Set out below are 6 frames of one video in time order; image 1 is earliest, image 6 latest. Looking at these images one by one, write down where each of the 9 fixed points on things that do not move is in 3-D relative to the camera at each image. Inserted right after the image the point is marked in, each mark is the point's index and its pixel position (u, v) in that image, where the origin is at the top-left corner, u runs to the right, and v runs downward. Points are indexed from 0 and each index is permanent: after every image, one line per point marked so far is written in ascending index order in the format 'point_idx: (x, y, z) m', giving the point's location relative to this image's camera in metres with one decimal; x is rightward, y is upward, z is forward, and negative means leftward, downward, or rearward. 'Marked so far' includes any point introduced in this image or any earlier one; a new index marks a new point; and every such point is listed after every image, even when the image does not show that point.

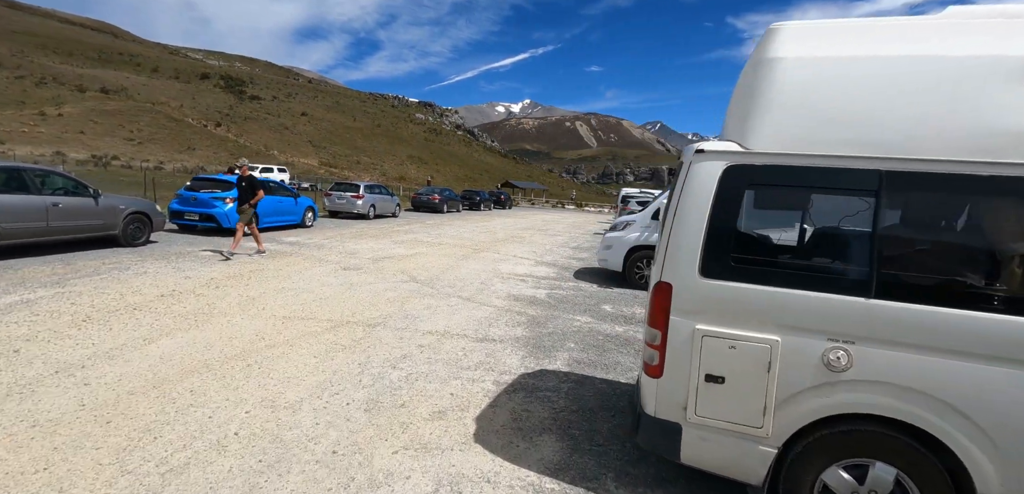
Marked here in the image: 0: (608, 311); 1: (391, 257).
0: (+1.4, -1.0, +6.8) m
1: (-2.7, -0.2, +10.4) m
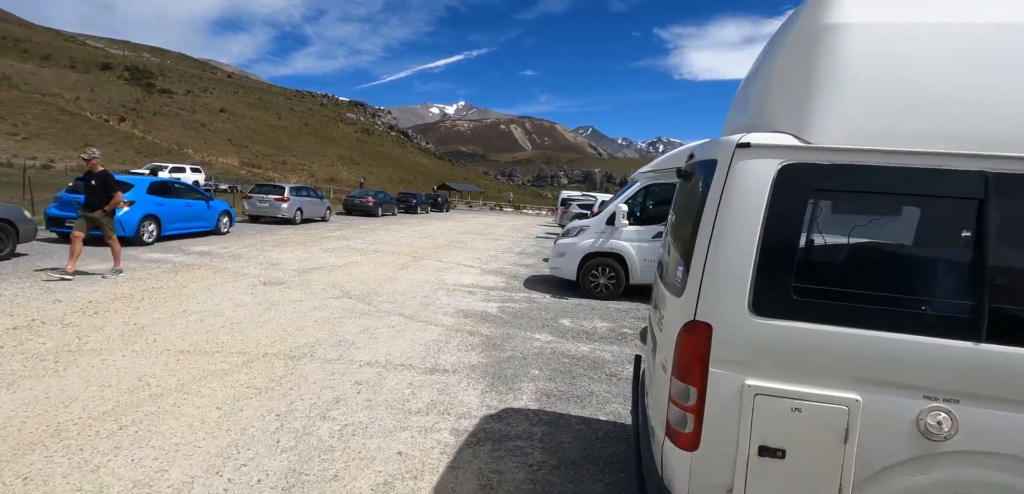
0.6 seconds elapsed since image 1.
0: (+0.7, -1.1, +6.2) m
1: (-3.9, -0.4, +9.2) m
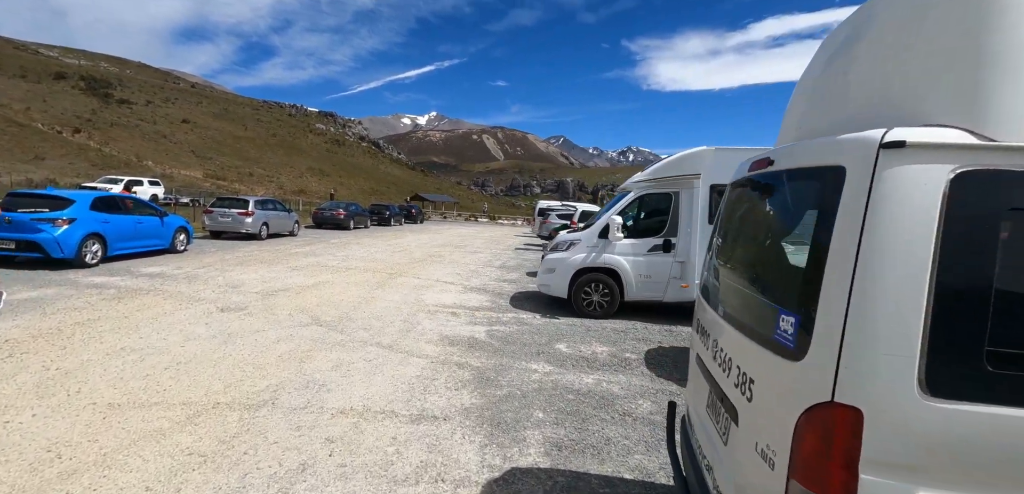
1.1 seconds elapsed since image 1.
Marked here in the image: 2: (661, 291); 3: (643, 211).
0: (+0.6, -1.3, +5.6) m
1: (-4.1, -0.8, +8.4) m
2: (+2.4, -0.7, +7.4) m
3: (+2.1, +0.6, +7.4) m
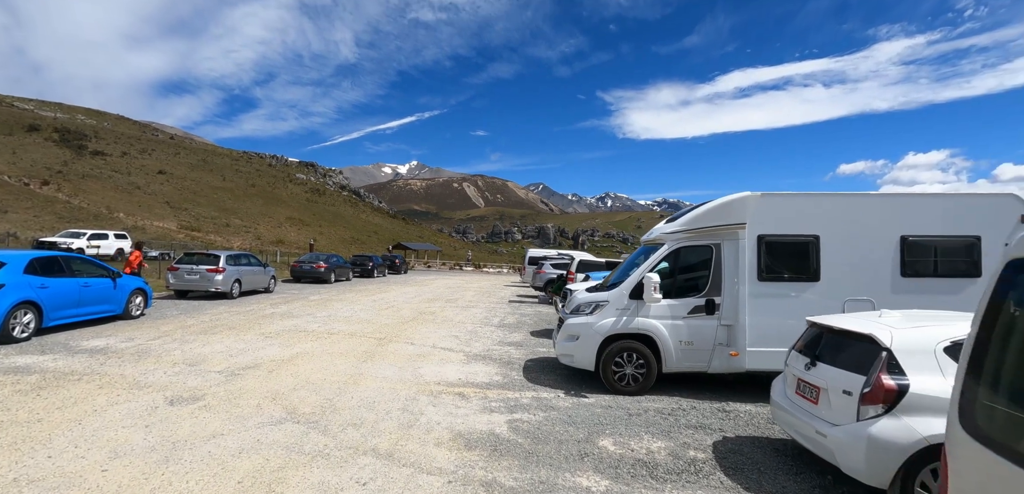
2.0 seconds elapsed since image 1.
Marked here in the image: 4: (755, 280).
0: (+1.0, -2.0, +4.4) m
1: (-3.9, -1.8, +7.0) m
2: (+2.7, -1.6, +6.3) m
3: (+2.4, -0.3, +6.4) m
4: (+3.3, -0.5, +6.2) m
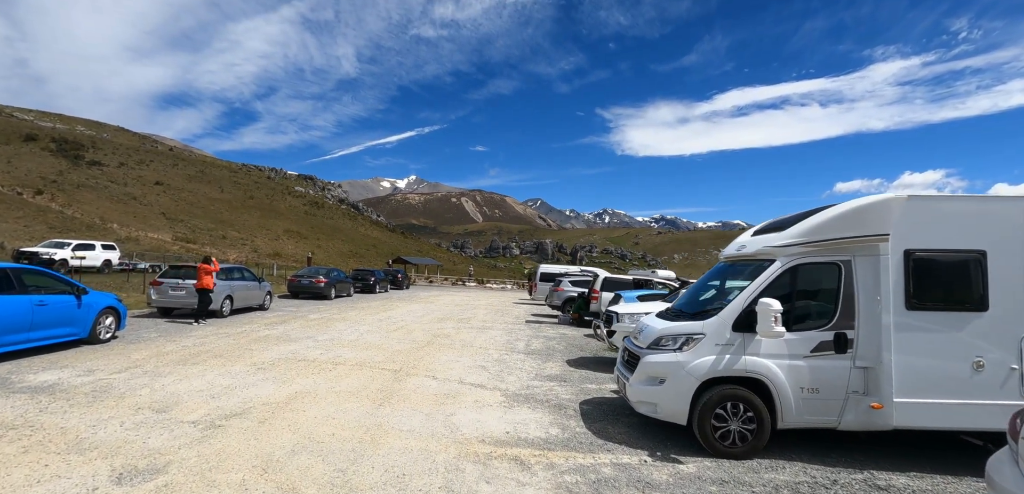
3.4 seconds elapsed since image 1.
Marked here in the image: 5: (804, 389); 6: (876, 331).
0: (+1.7, -2.1, +2.9) m
1: (-3.2, -2.0, +5.5) m
2: (+3.4, -1.7, +4.8) m
3: (+3.1, -0.5, +5.0) m
4: (+4.0, -0.6, +4.8) m
5: (+3.1, -1.5, +4.8) m
6: (+3.8, -0.9, +4.8) m
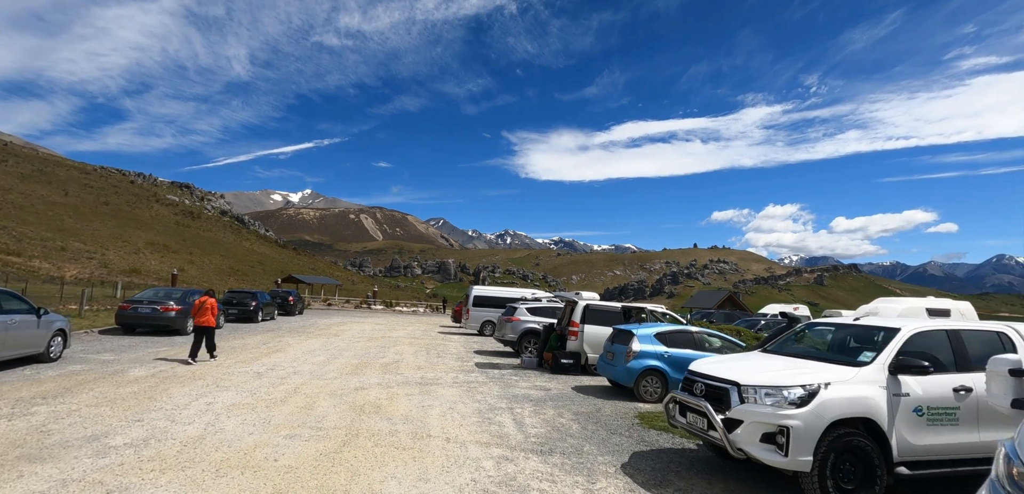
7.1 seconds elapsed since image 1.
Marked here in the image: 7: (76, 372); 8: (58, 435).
0: (+3.3, -2.0, -1.4) m
1: (-2.1, -1.9, +0.2) m
2: (+4.5, -1.7, +0.9) m
3: (+4.2, -0.5, +1.1) m
4: (+5.2, -0.6, +1.0) m
5: (+4.2, -1.5, +0.9) m
6: (+4.9, -0.9, +1.0) m
7: (-9.1, -2.5, +9.5) m
8: (-5.5, -2.2, +5.5) m
